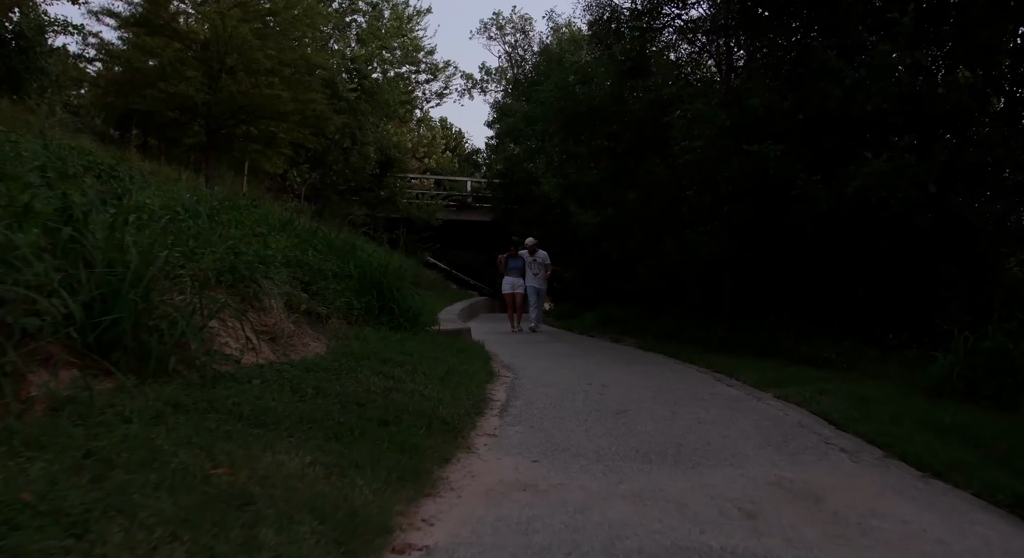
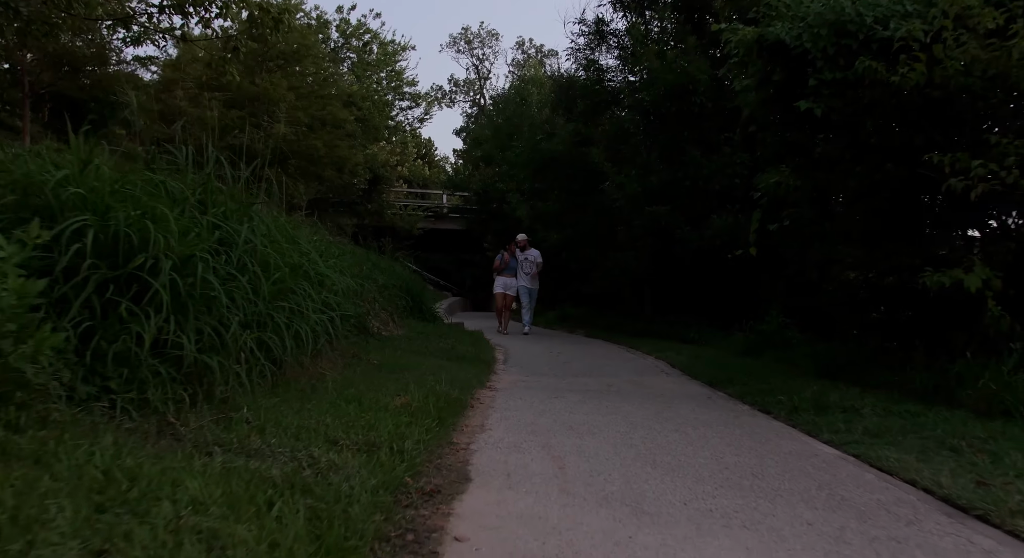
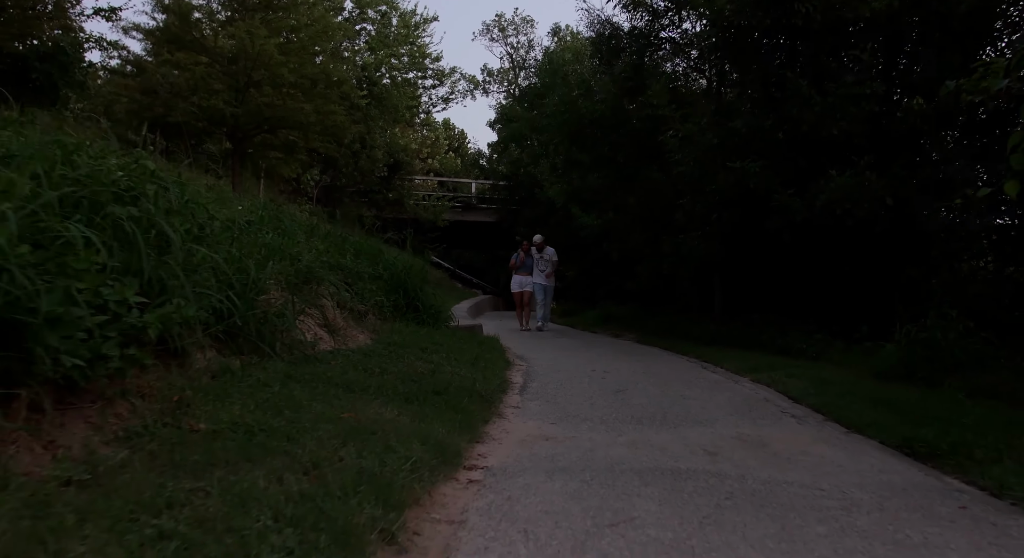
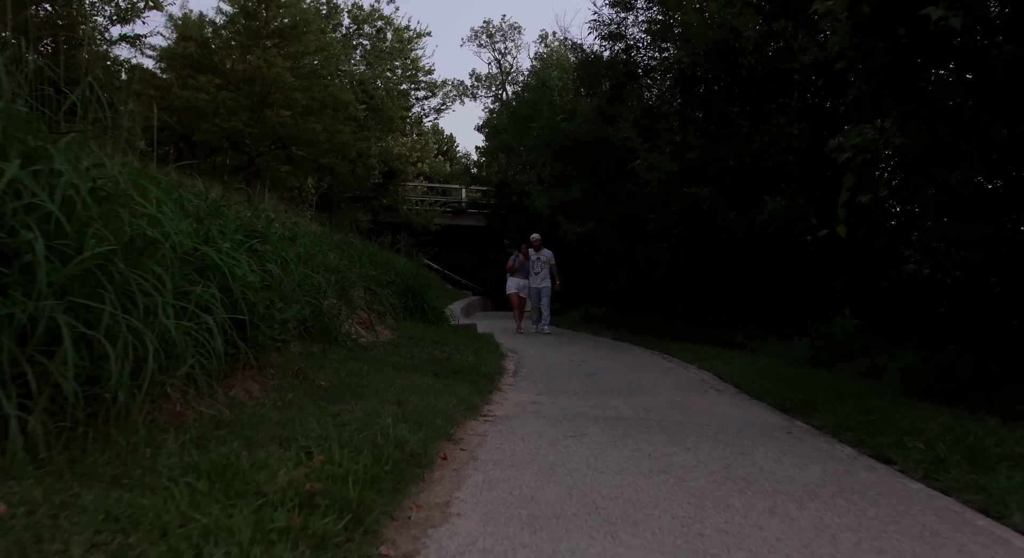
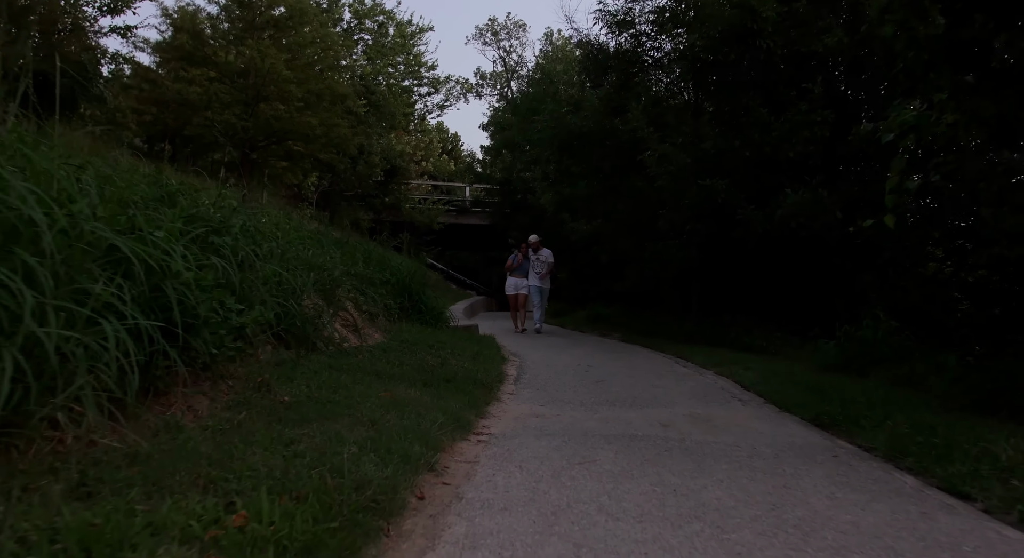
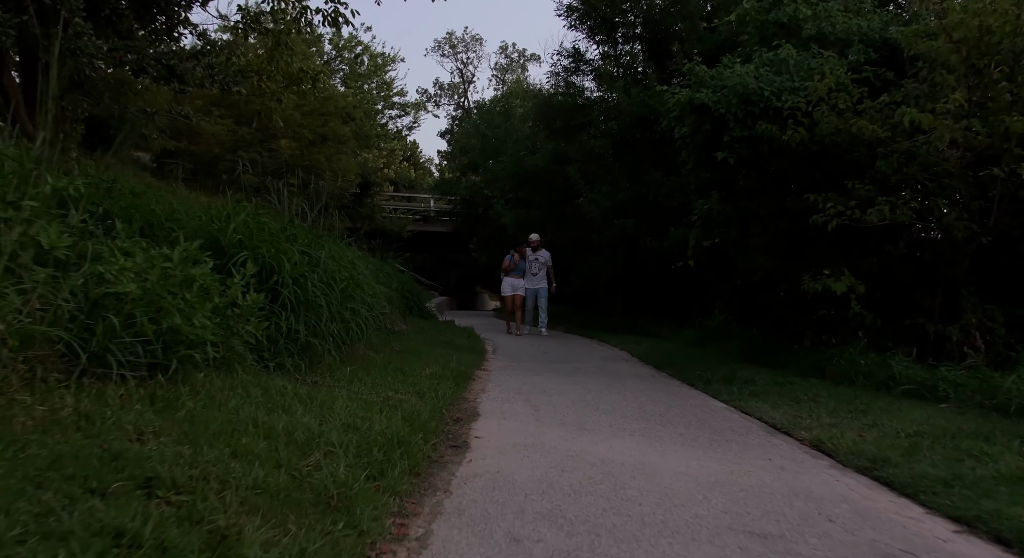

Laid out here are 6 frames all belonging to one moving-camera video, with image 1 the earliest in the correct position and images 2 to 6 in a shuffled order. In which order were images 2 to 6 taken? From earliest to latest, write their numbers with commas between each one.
3, 5, 4, 2, 6
